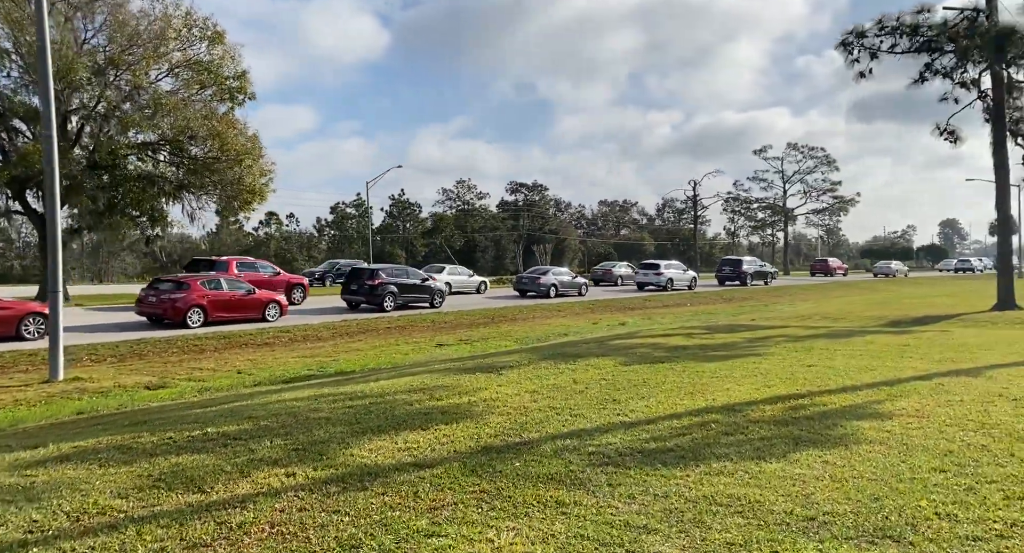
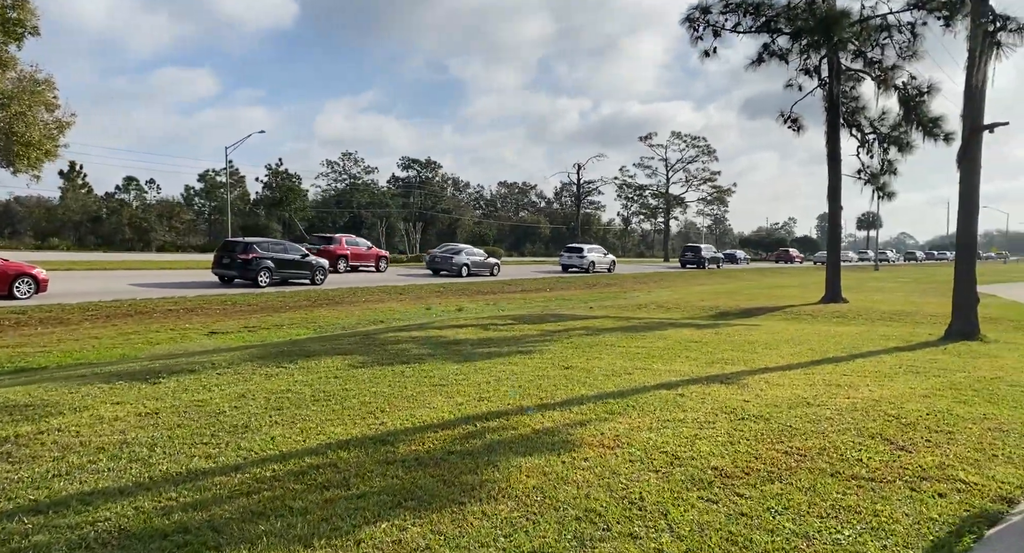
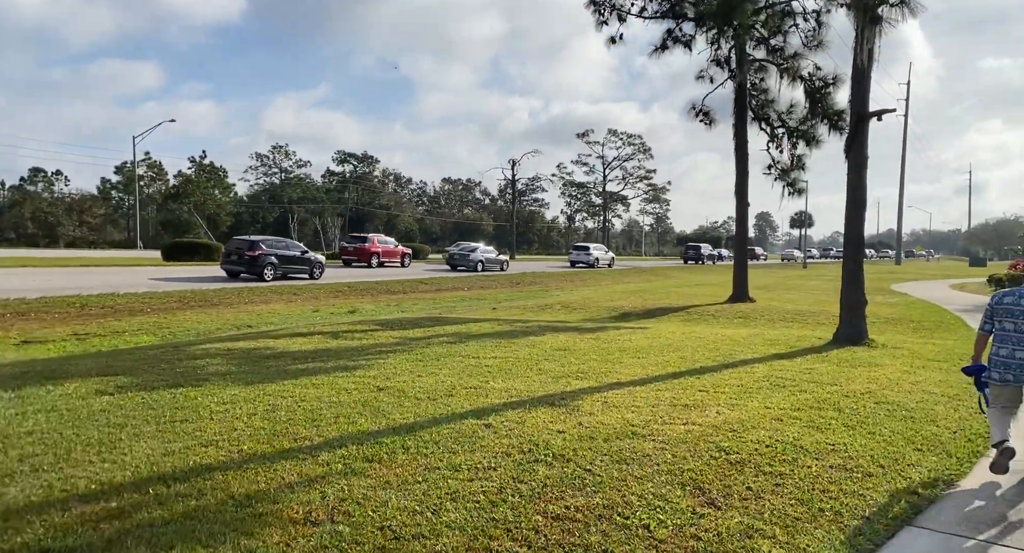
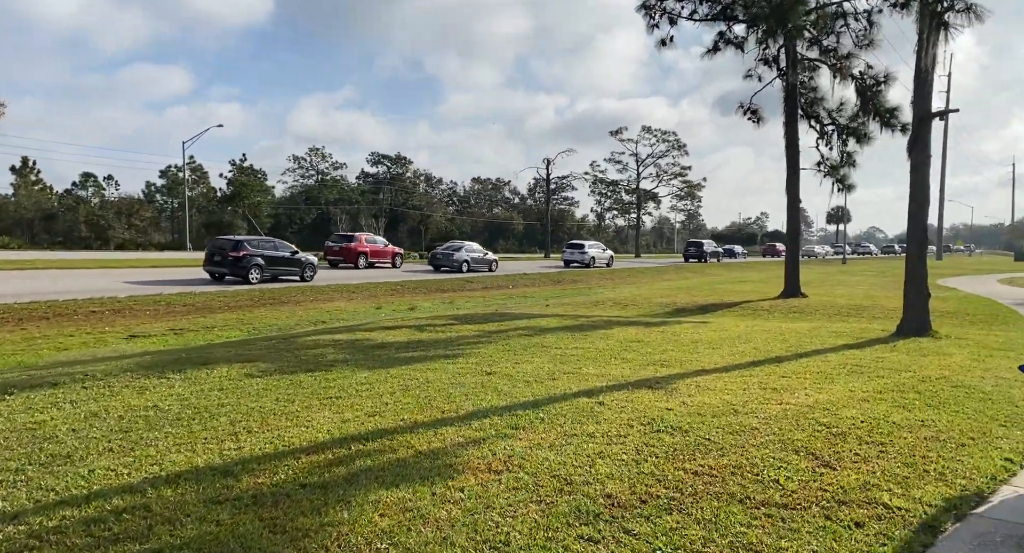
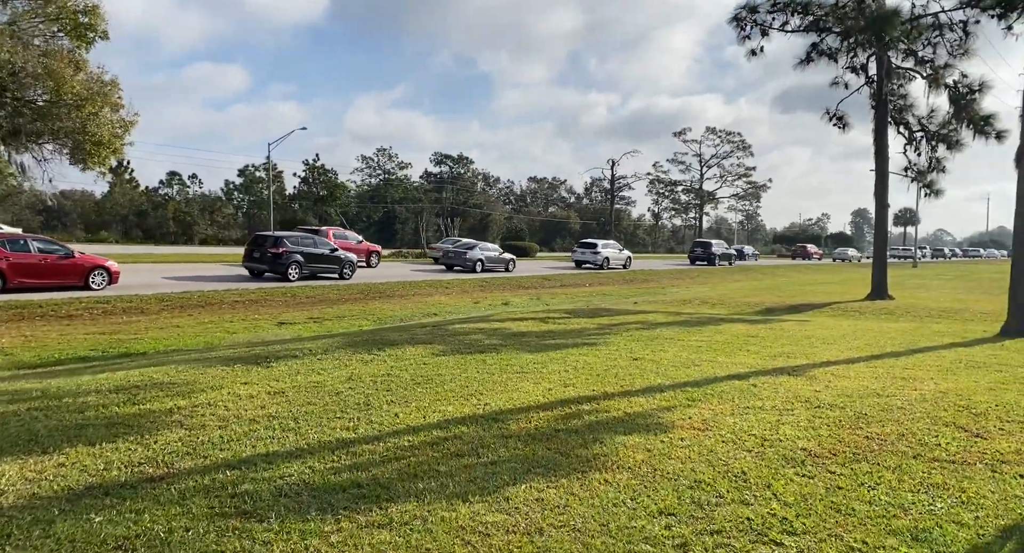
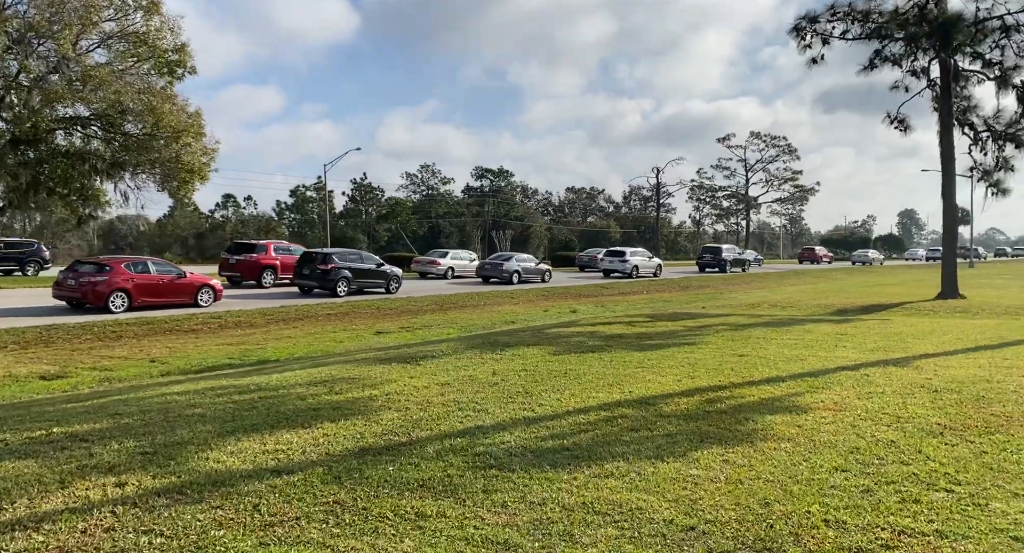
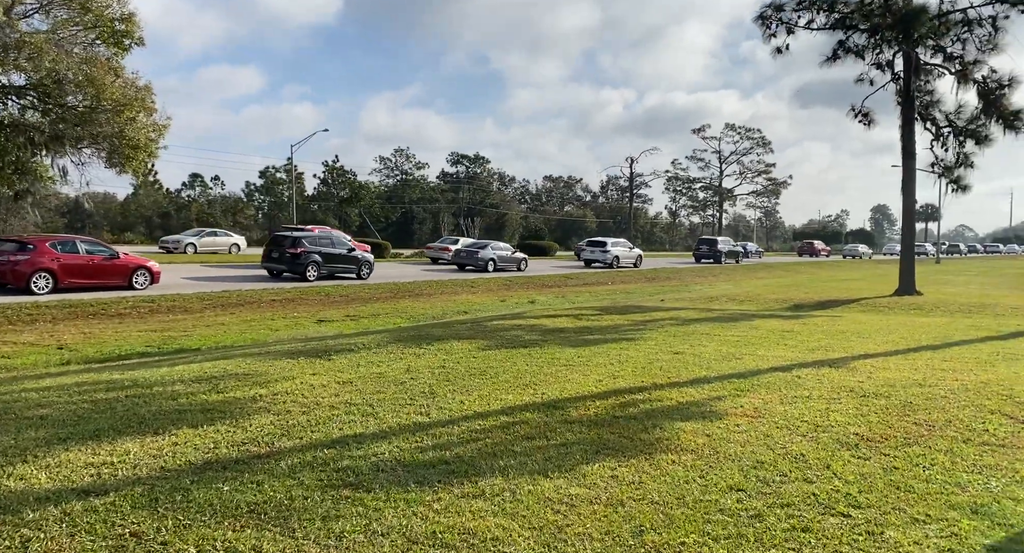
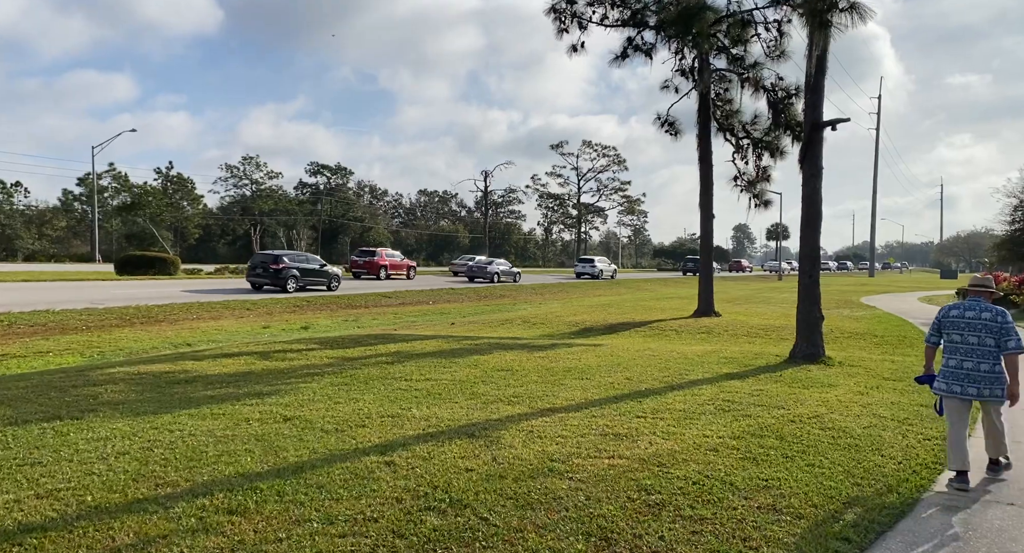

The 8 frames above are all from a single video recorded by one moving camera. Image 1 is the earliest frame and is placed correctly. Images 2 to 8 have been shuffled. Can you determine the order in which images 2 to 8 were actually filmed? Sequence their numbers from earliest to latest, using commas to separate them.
6, 7, 5, 2, 4, 3, 8
